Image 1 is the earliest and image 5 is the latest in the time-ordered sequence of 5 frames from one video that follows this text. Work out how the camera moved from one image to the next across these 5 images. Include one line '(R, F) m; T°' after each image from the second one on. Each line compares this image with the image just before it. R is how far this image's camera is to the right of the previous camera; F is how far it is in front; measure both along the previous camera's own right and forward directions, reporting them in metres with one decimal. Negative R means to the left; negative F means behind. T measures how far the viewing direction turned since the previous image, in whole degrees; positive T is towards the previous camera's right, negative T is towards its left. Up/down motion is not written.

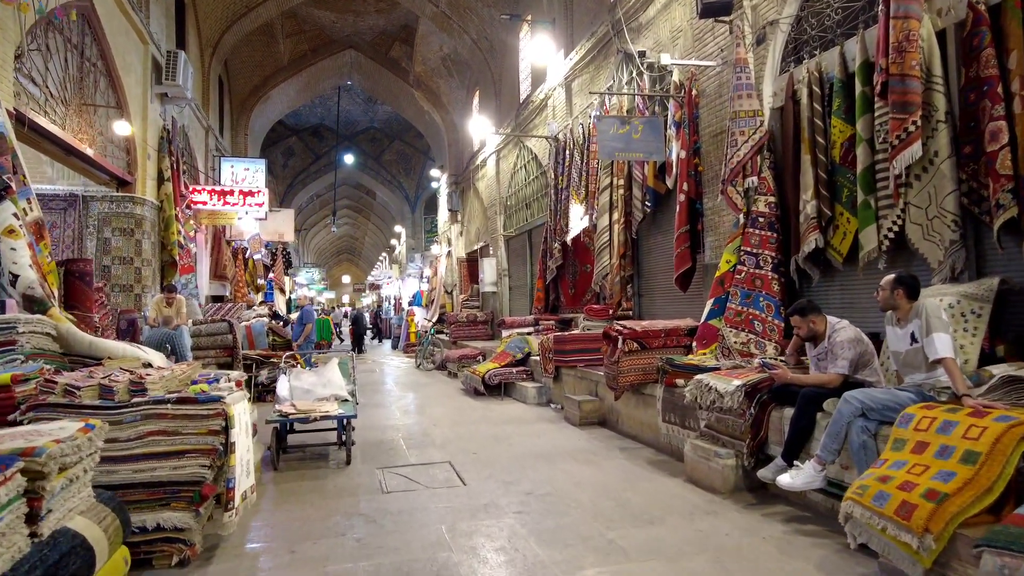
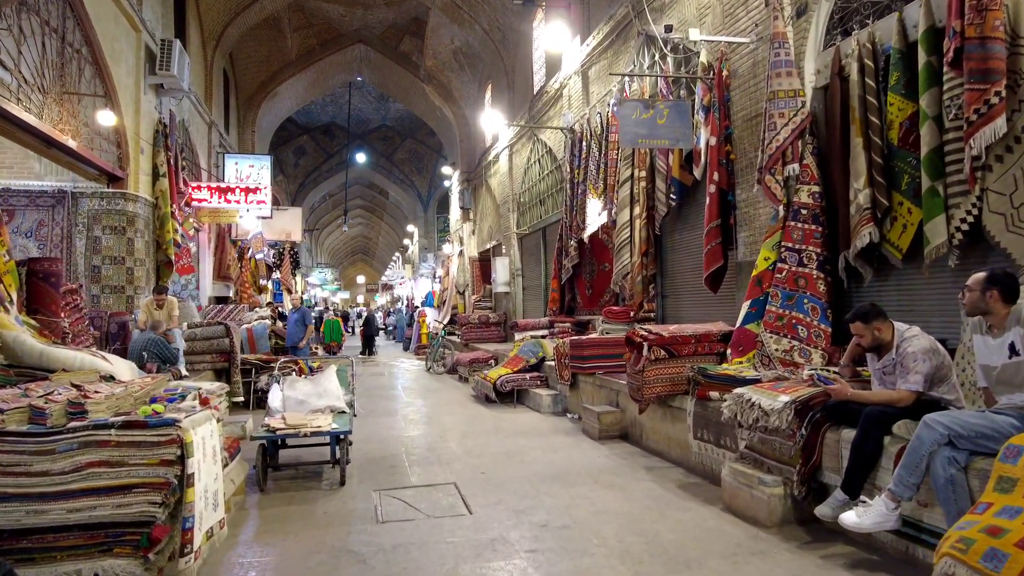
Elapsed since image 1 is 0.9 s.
(0.0, +0.5) m; -1°
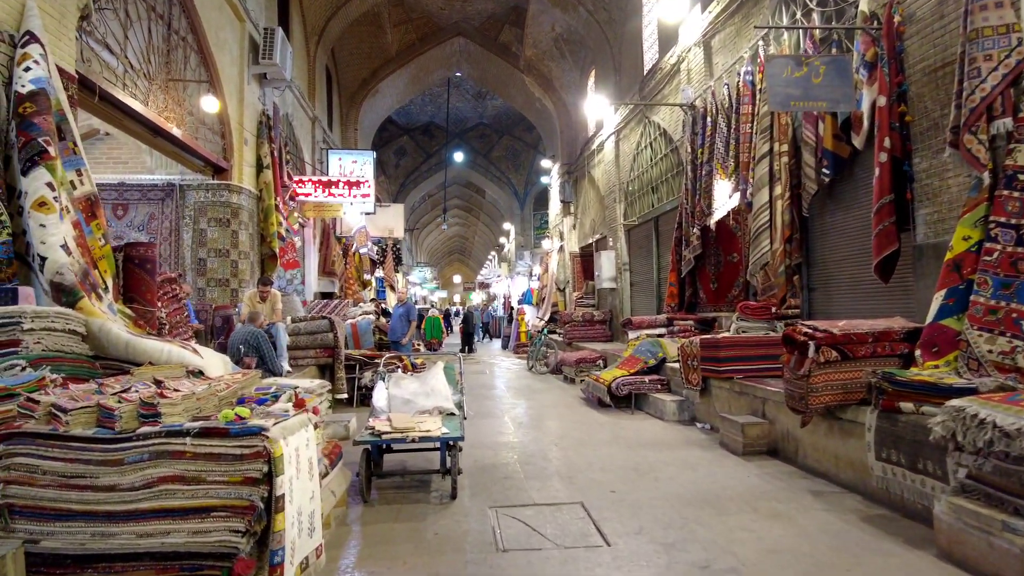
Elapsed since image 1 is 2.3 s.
(-0.2, +0.6) m; -8°
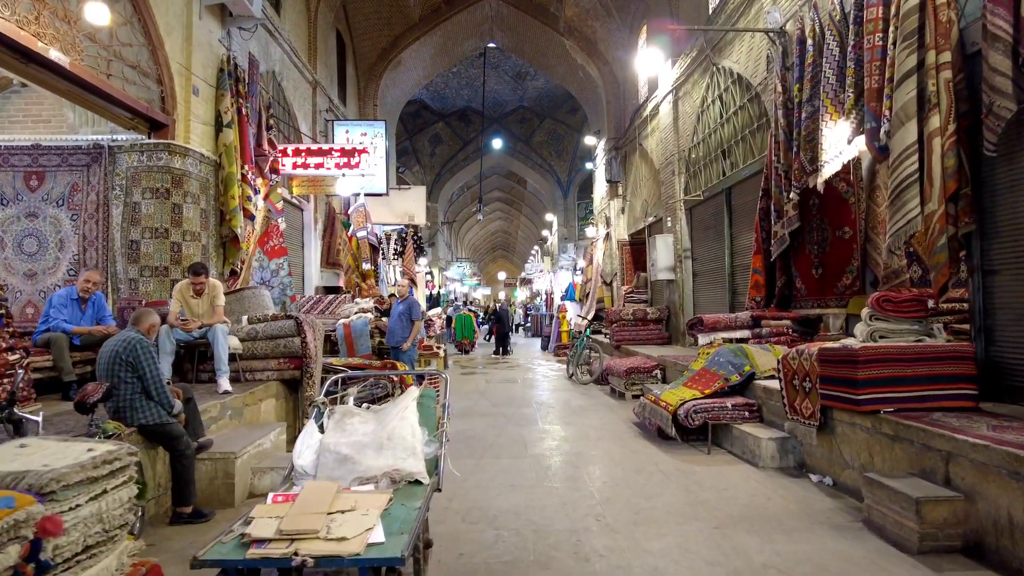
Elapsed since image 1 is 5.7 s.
(+0.2, +1.7) m; -4°
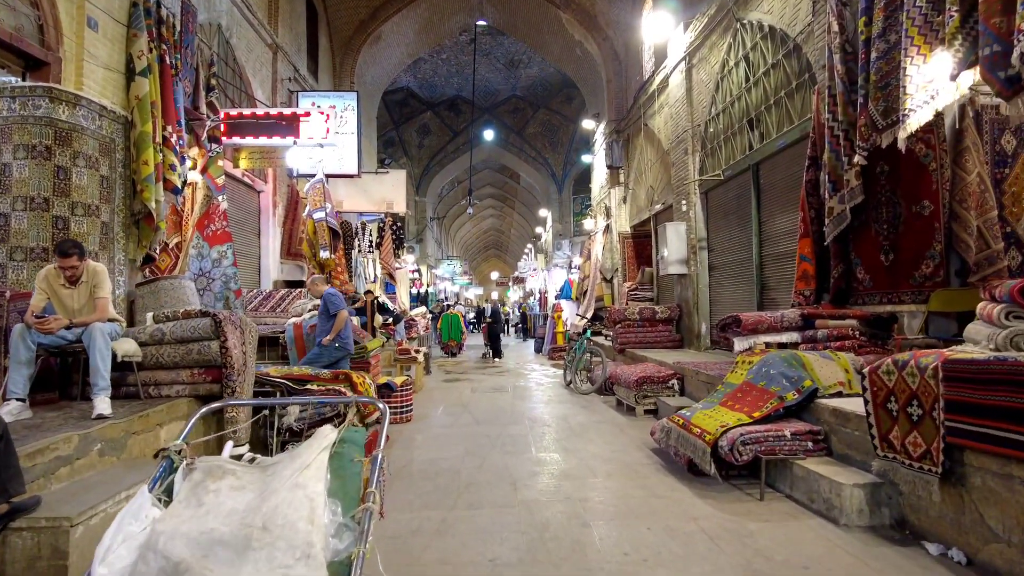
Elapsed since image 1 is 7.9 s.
(0.0, +1.2) m; +1°
